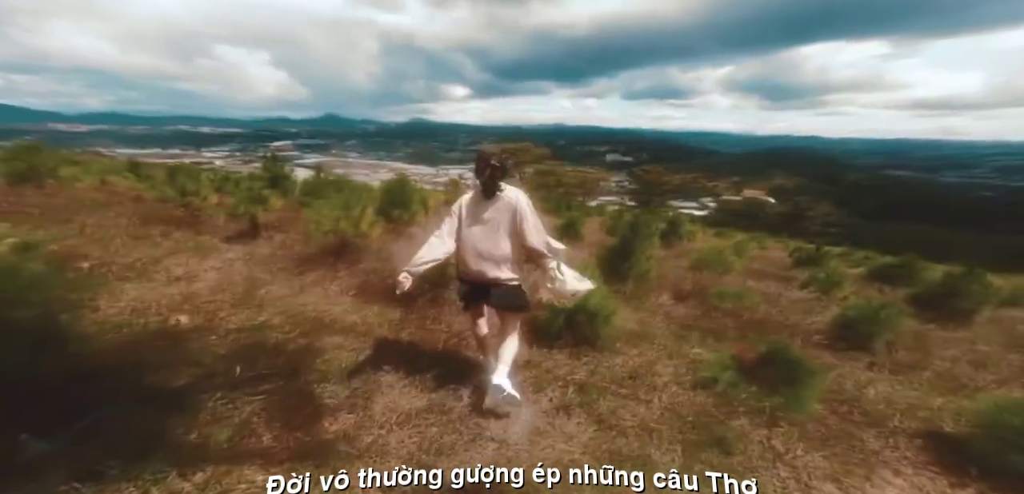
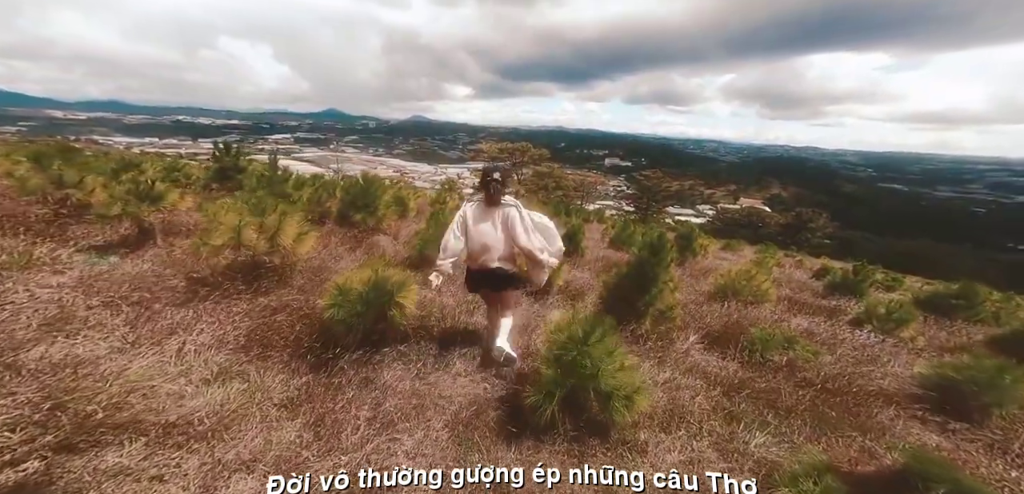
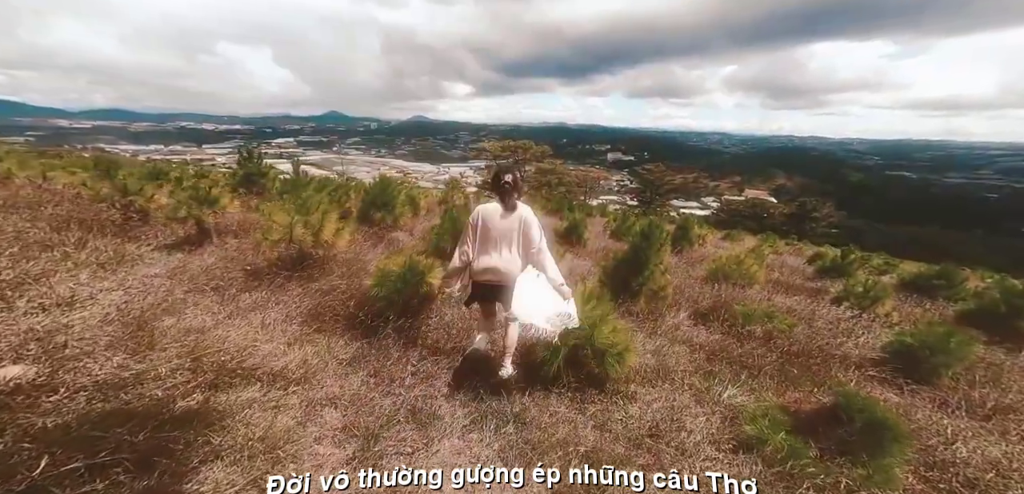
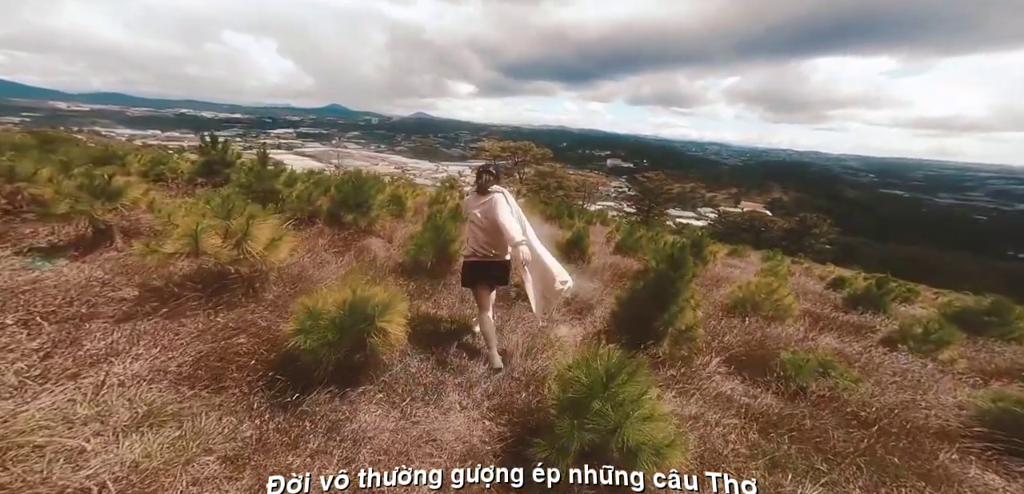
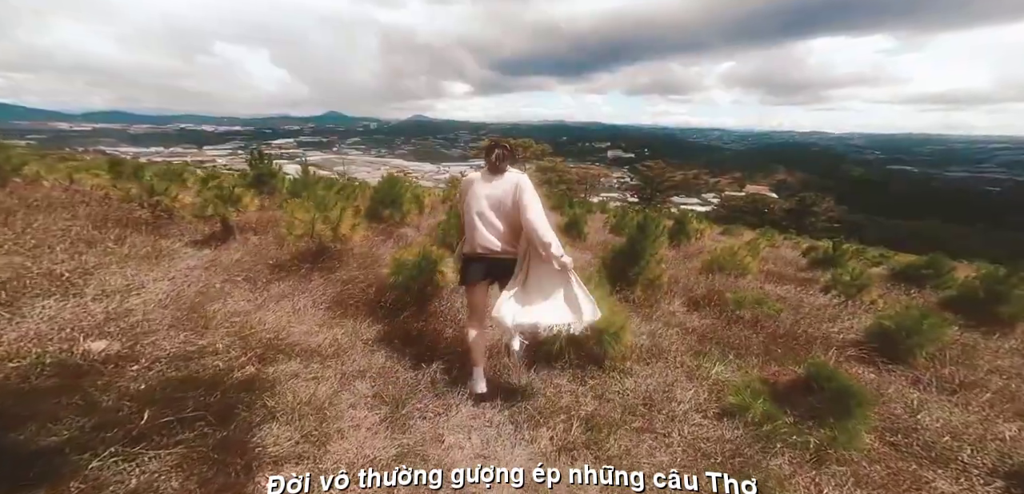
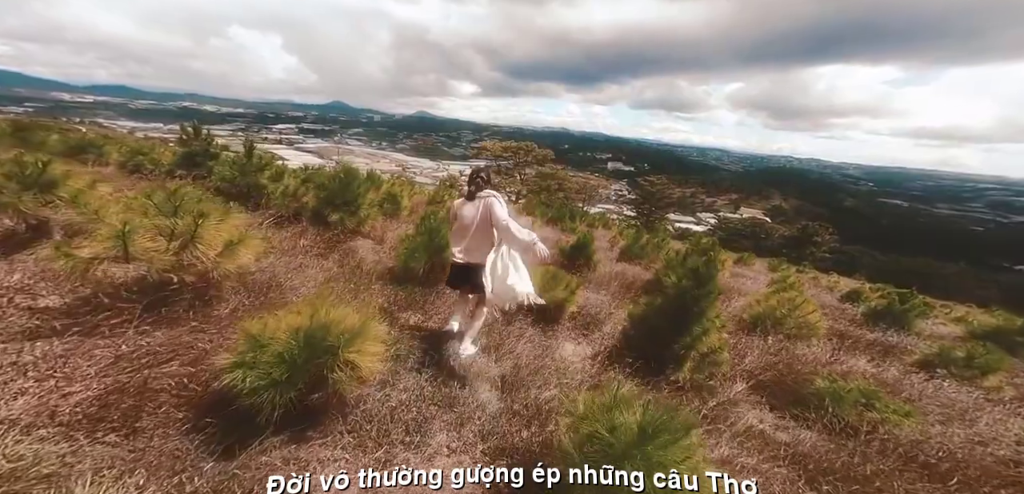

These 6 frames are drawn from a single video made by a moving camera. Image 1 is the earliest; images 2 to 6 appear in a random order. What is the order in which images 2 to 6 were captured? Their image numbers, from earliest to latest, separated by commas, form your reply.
5, 3, 2, 4, 6
